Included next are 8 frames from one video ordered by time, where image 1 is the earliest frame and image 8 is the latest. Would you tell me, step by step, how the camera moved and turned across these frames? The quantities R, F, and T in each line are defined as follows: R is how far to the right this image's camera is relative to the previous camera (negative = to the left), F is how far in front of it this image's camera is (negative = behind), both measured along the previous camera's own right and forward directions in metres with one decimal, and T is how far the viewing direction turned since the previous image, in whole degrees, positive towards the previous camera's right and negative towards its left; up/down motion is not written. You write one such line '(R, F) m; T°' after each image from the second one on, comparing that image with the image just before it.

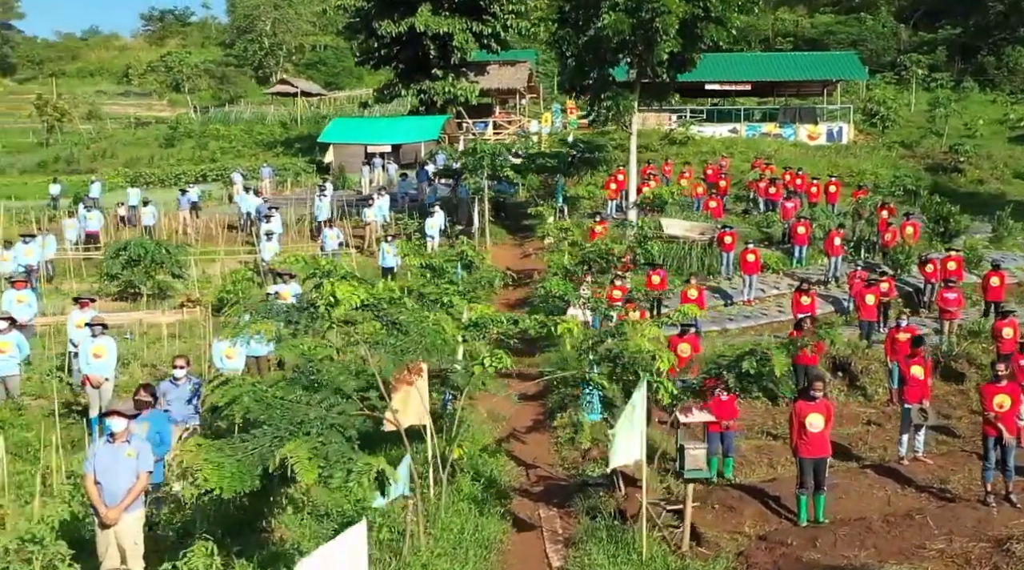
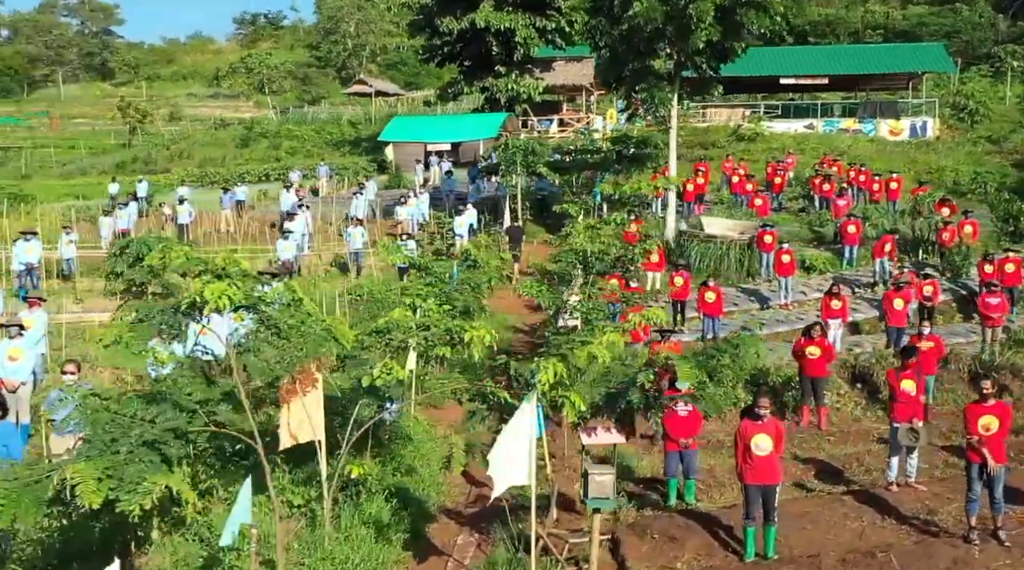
(+1.5, +1.1) m; -5°
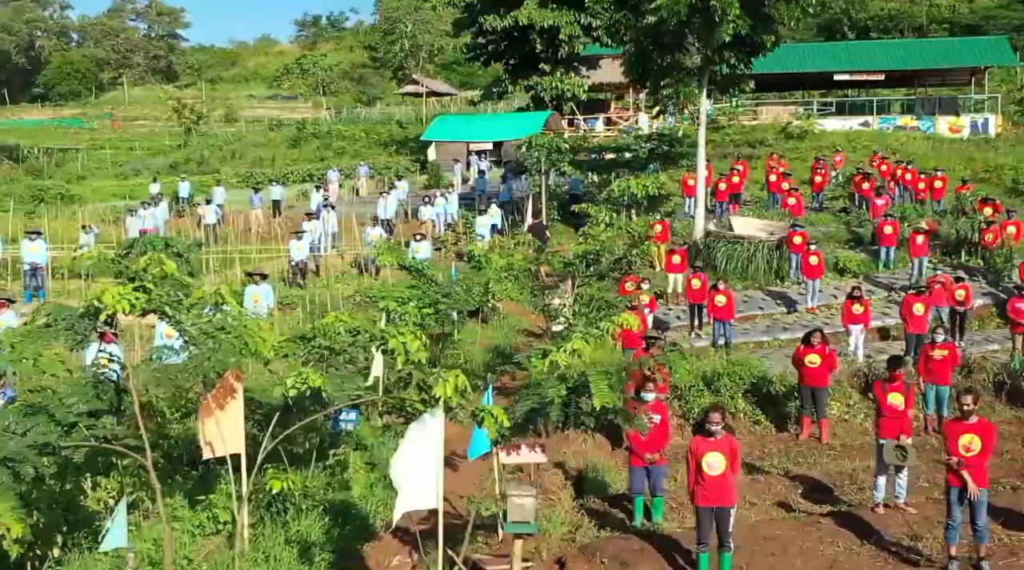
(+1.0, +0.7) m; -3°
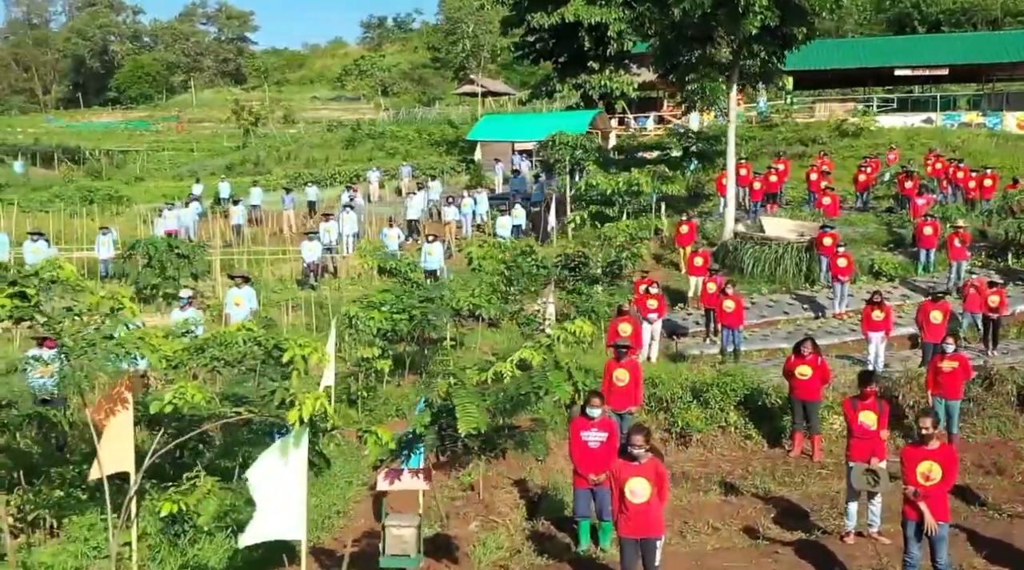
(+1.1, +0.8) m; -4°
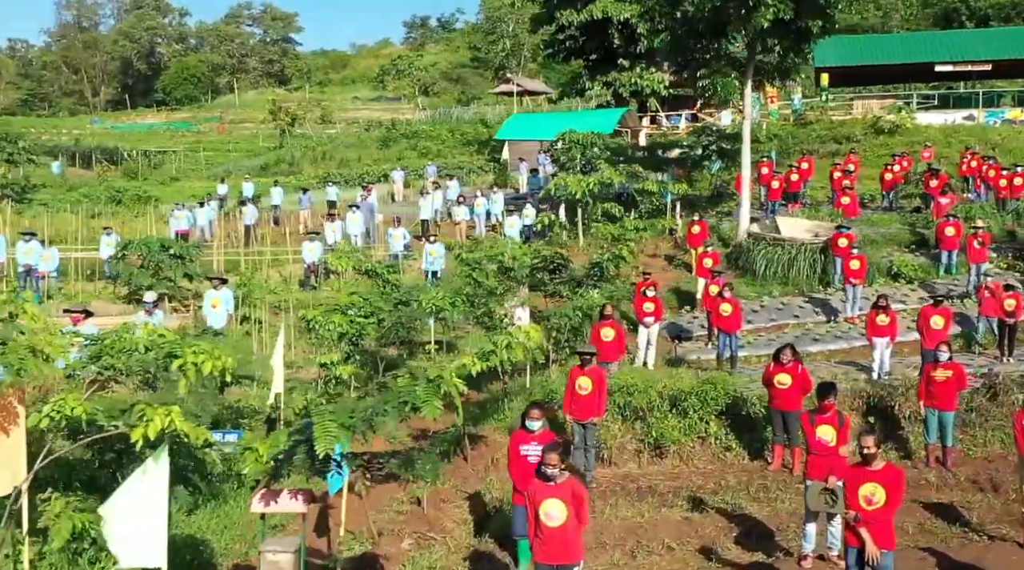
(+0.9, +0.6) m; -3°
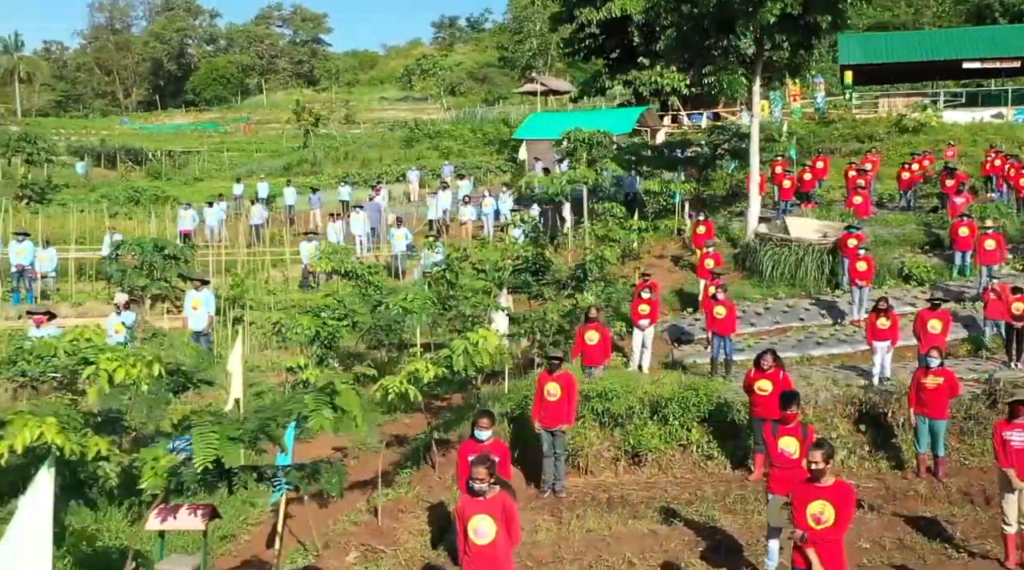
(+0.6, +0.4) m; -2°
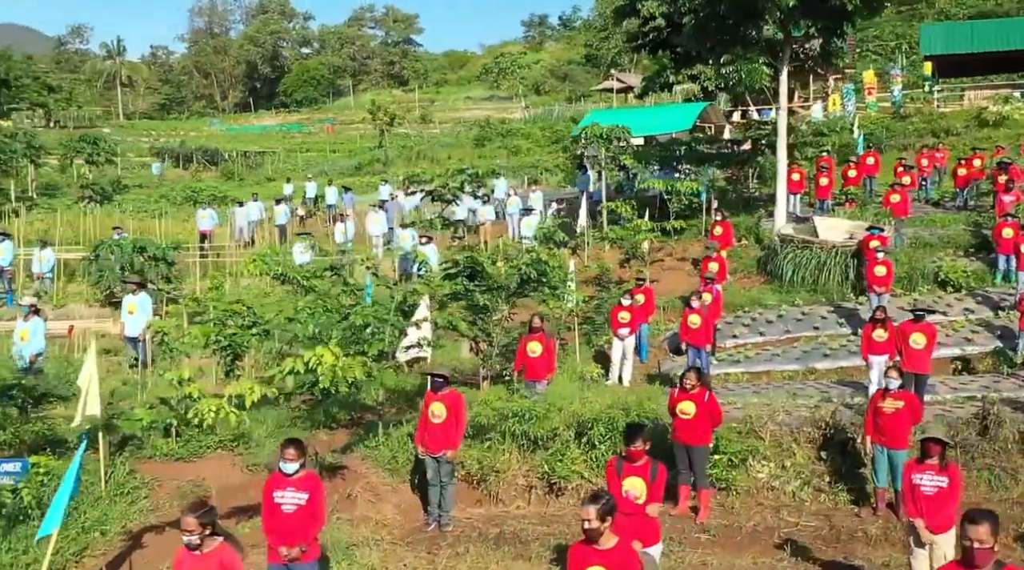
(+1.8, +1.2) m; -5°
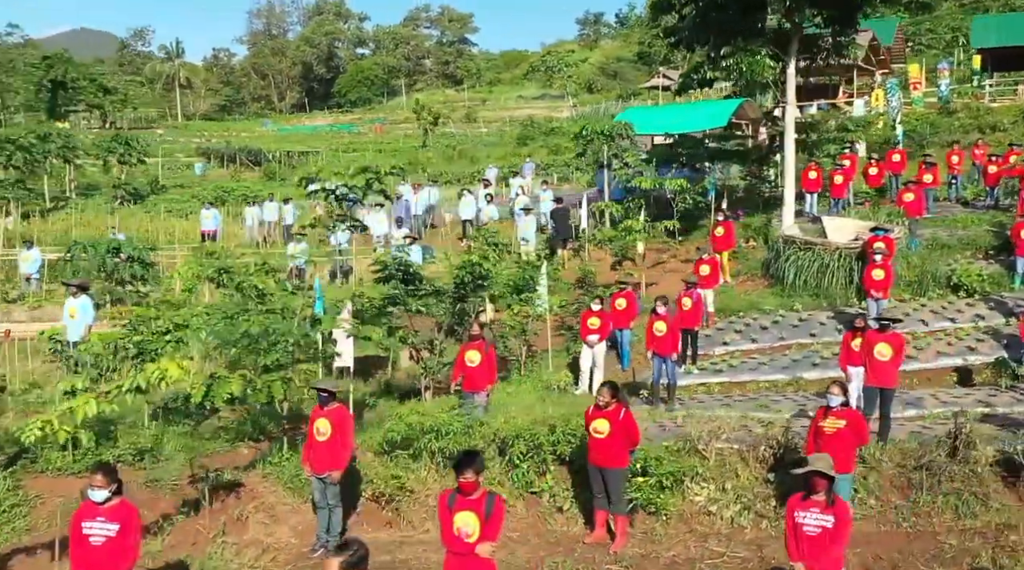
(+1.3, +0.8) m; -3°
